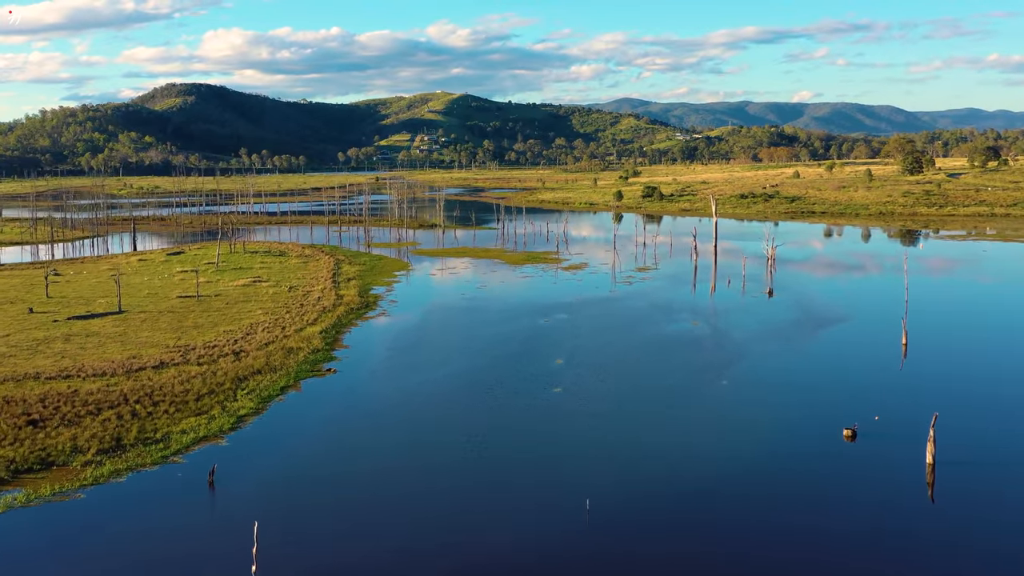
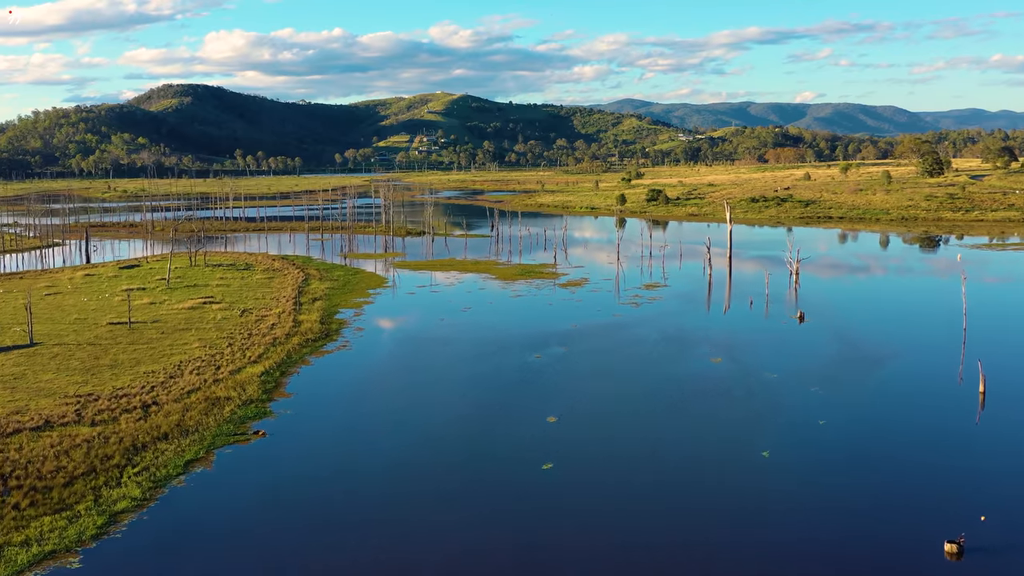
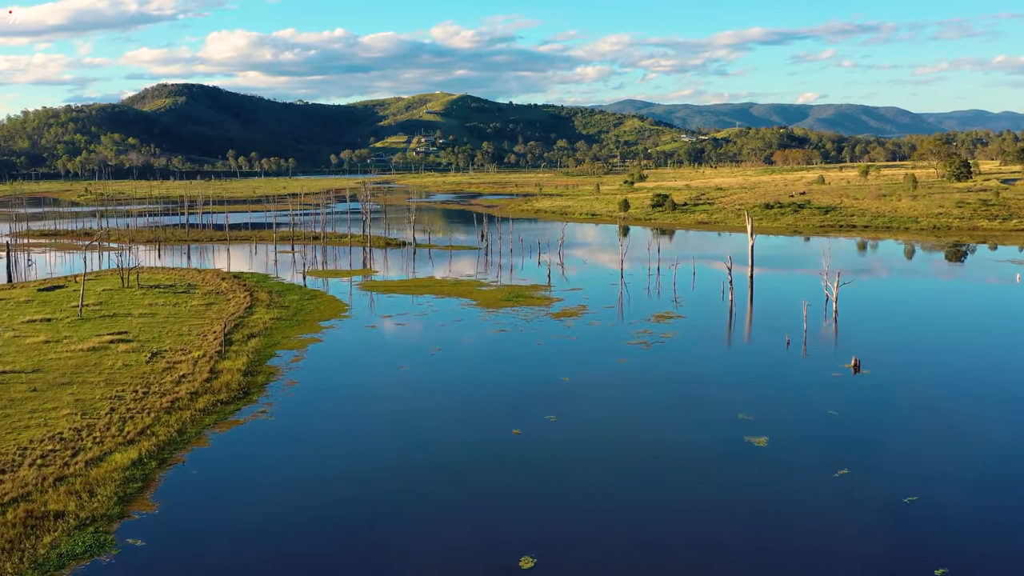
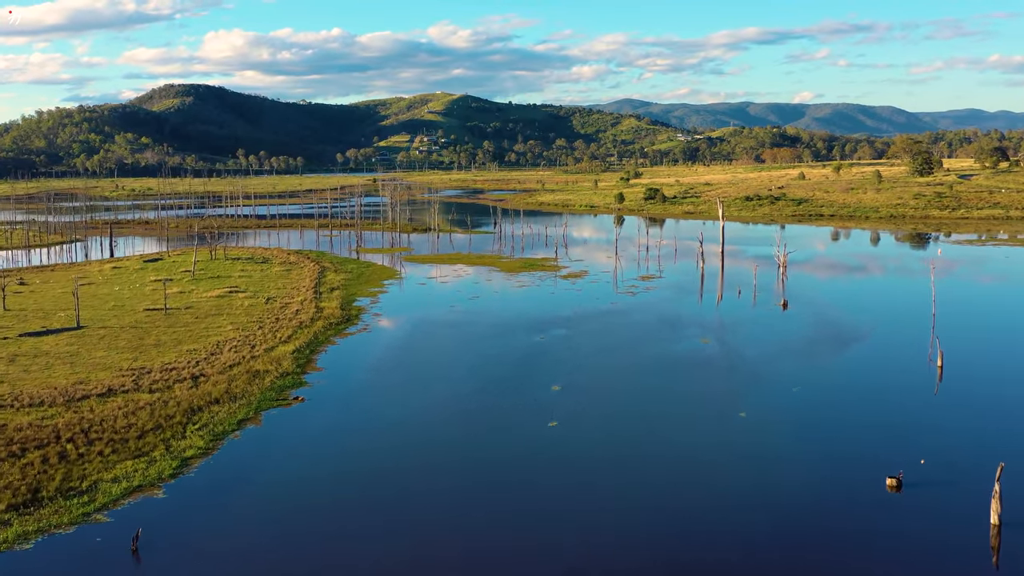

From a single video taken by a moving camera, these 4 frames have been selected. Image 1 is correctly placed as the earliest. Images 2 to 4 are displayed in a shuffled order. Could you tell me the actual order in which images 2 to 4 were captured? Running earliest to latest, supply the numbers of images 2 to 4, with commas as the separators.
4, 2, 3
